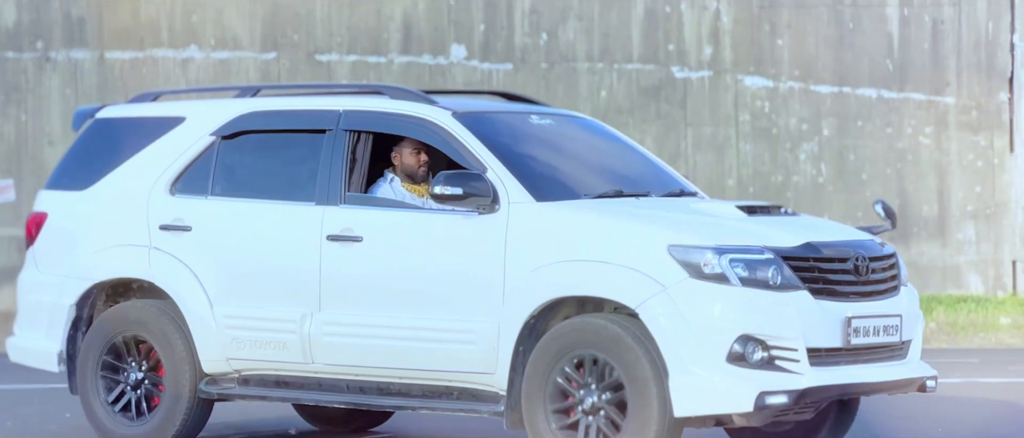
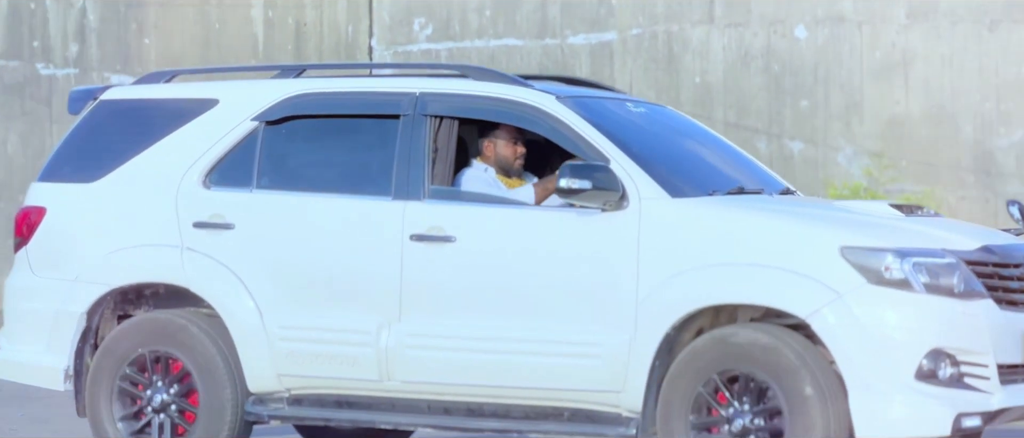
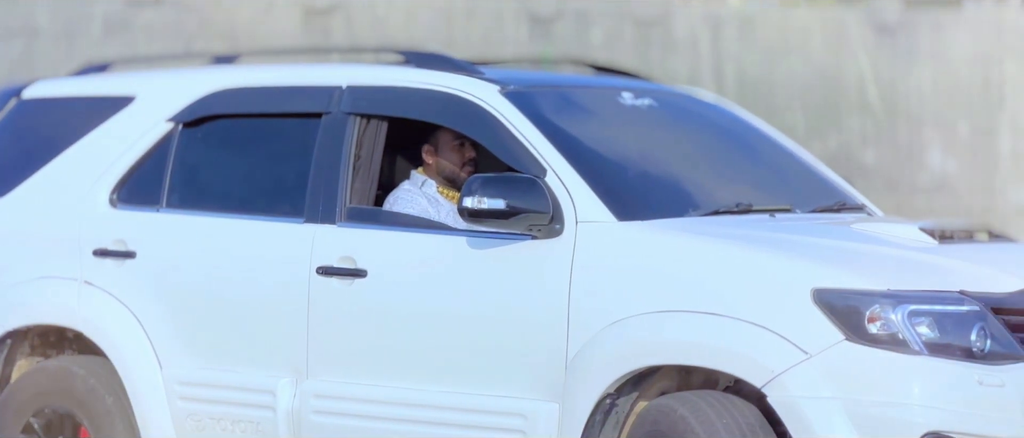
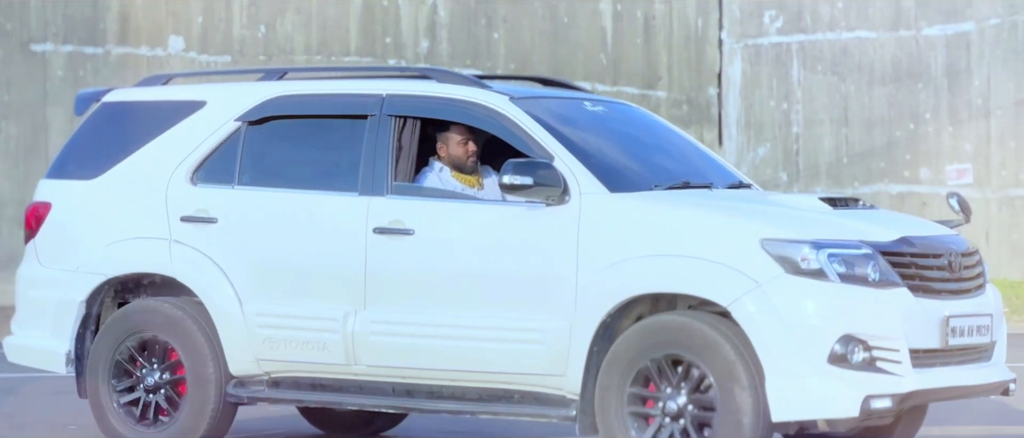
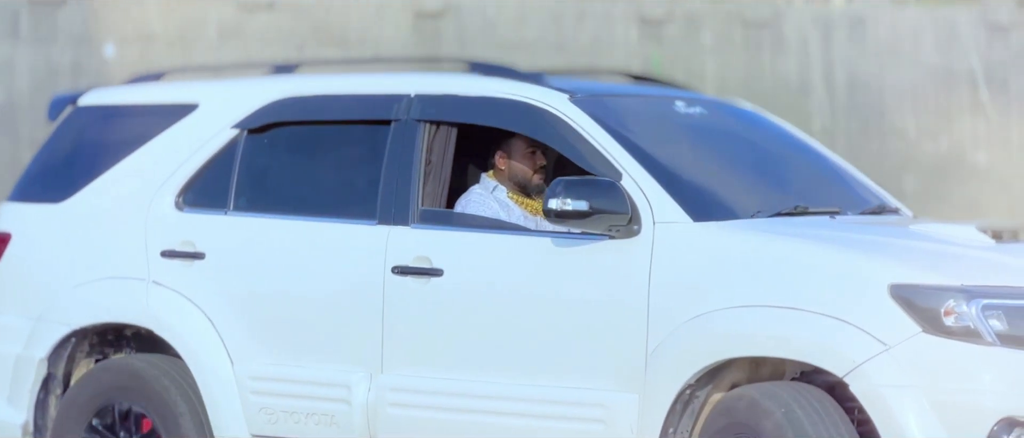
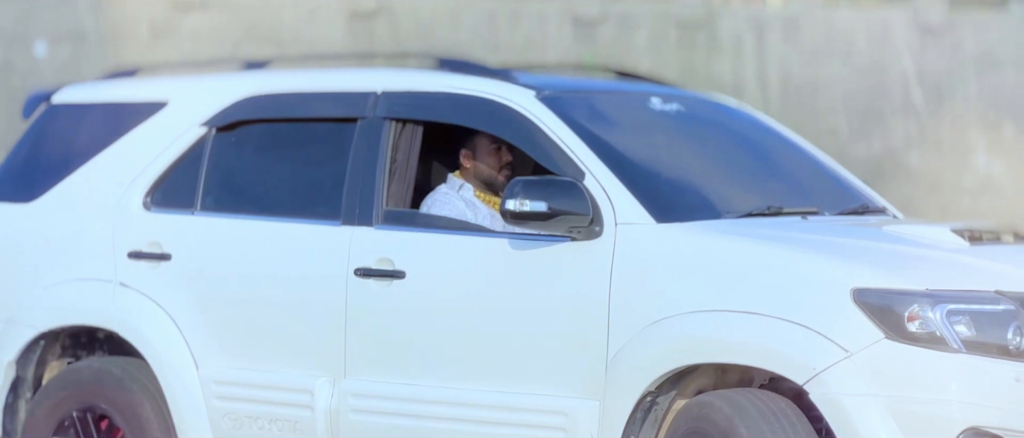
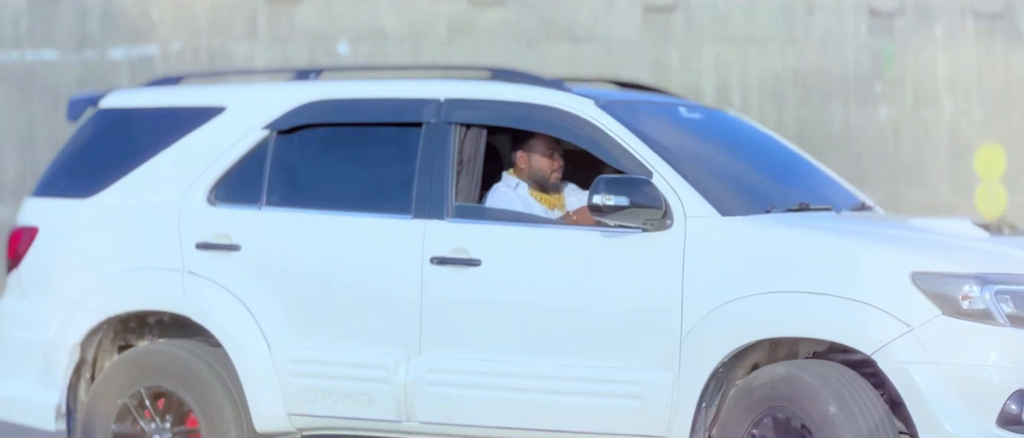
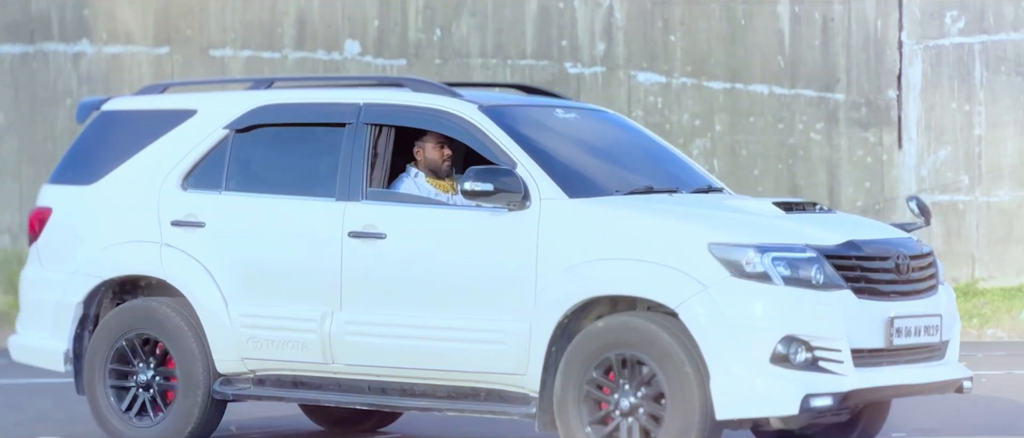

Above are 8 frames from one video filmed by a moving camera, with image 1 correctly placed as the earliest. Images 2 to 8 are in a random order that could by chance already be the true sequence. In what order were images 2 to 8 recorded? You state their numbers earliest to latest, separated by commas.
8, 4, 2, 7, 5, 6, 3
